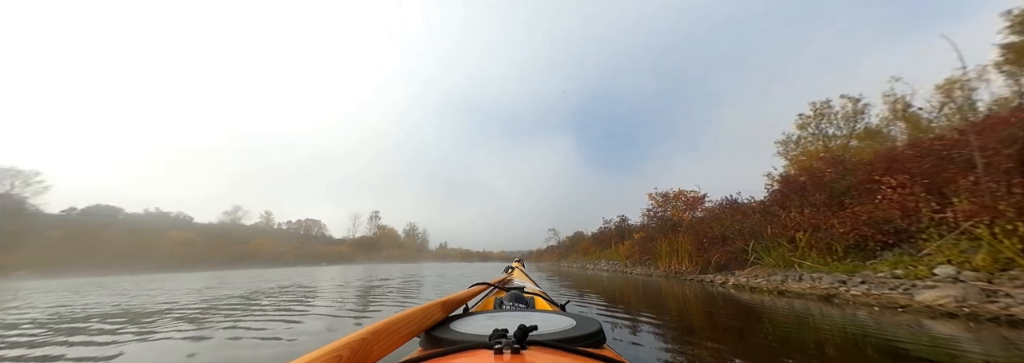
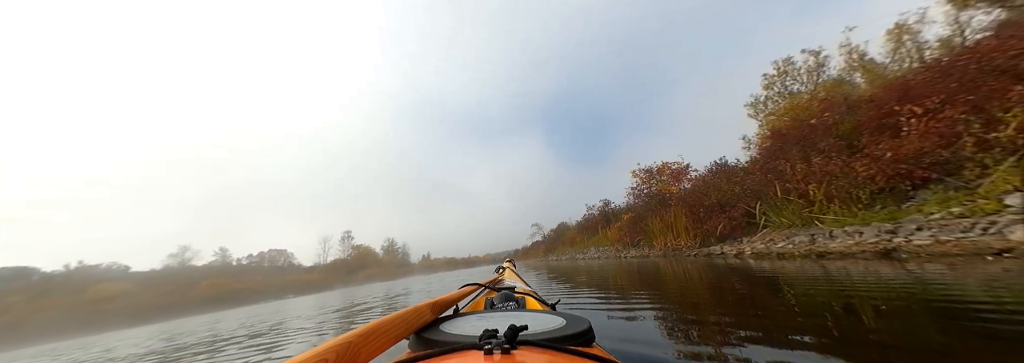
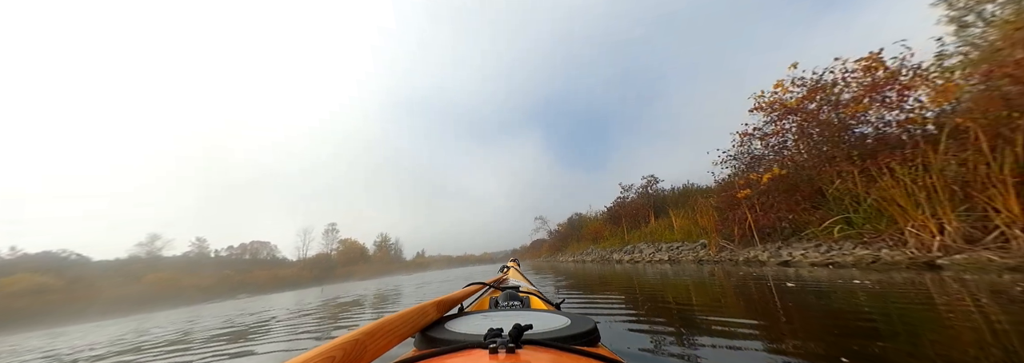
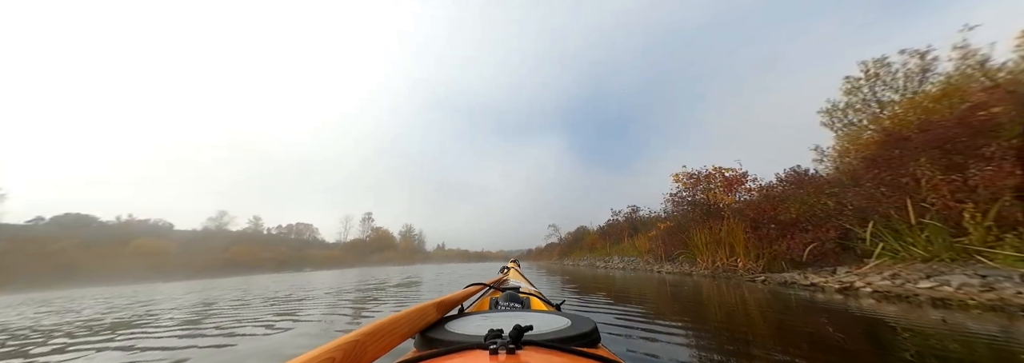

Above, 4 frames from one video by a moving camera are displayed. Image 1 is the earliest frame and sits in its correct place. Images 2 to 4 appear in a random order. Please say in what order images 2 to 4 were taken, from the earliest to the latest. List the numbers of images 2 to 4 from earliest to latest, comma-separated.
2, 4, 3
